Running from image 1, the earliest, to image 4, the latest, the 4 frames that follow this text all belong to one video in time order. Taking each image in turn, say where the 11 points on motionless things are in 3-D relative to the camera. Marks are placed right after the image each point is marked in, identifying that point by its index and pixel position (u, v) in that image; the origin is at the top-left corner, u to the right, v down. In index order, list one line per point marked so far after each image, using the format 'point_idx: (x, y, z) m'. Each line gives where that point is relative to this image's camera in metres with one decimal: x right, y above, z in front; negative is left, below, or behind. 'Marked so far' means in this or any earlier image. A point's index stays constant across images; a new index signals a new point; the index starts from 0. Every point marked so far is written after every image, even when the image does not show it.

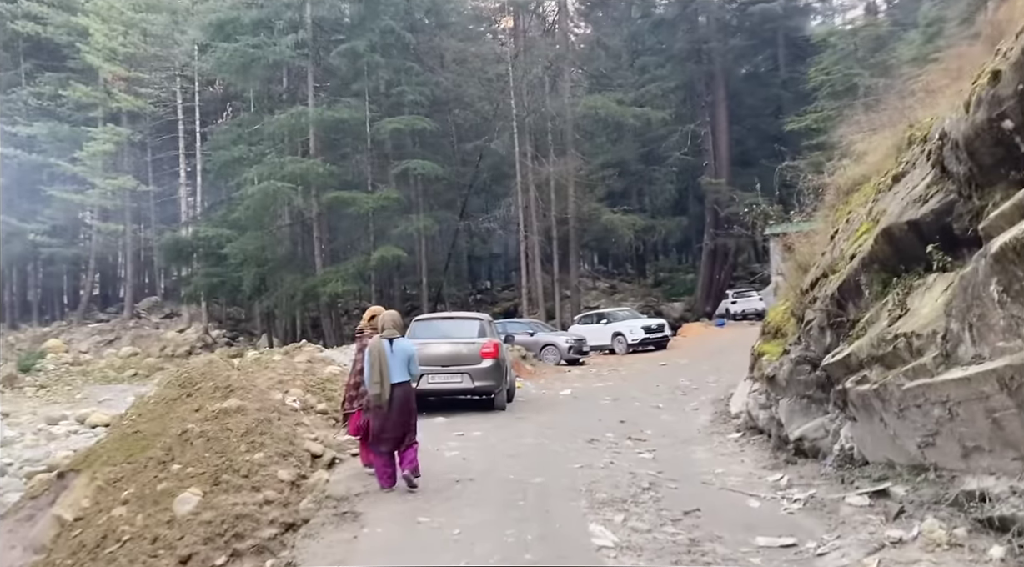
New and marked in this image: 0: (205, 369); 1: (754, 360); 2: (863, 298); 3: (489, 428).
0: (-4.2, -1.2, +10.2) m
1: (+2.7, -0.8, +8.2) m
2: (+2.4, -0.1, +5.1) m
3: (-0.3, -1.8, +9.2) m
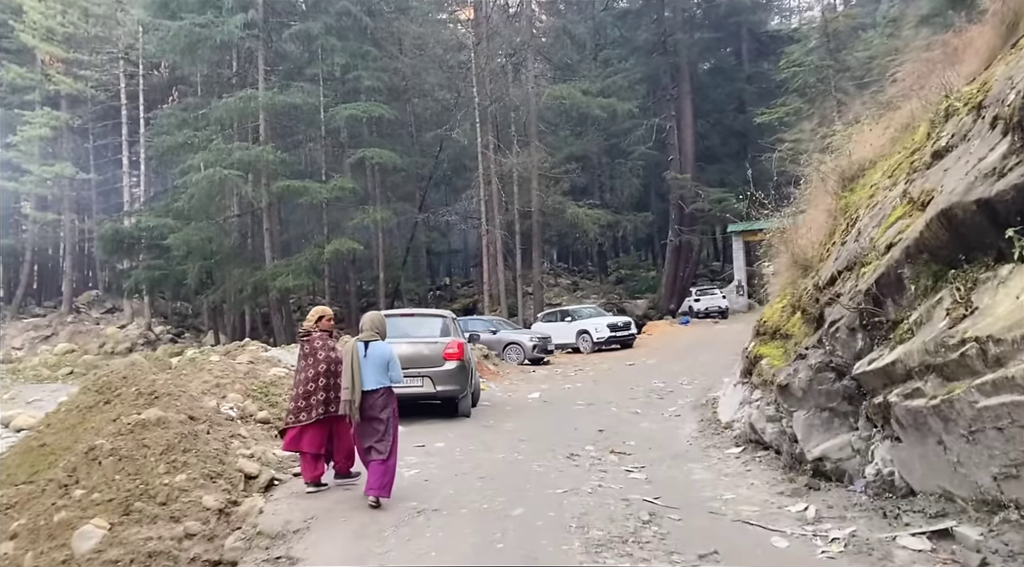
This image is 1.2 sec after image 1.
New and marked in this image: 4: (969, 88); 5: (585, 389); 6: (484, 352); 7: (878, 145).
0: (-4.7, -1.1, +9.0) m
1: (+2.4, -0.8, +7.4) m
2: (+2.3, -0.1, +4.3) m
3: (-0.7, -1.7, +8.2) m
4: (+3.1, +1.3, +5.0) m
5: (+1.3, -1.8, +12.9) m
6: (-0.6, -1.6, +17.6) m
7: (+3.7, +1.4, +7.5) m
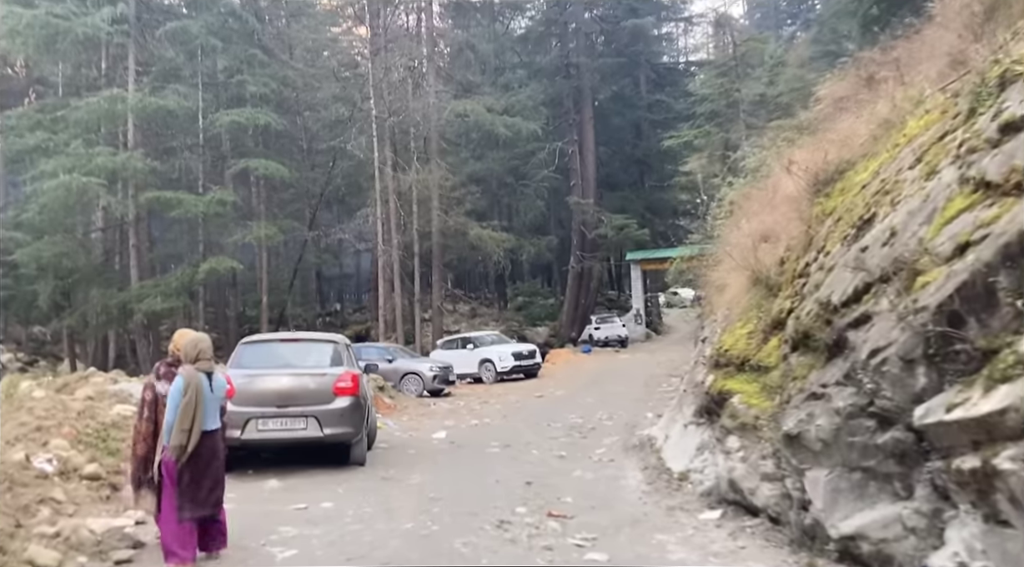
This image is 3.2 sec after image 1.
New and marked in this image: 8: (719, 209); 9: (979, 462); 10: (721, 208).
0: (-5.5, -1.2, +6.7) m
1: (+1.7, -1.0, +6.2) m
2: (+2.0, -0.1, +3.0) m
3: (-1.5, -1.9, +6.5) m
4: (+2.7, +1.2, +3.9) m
5: (-0.3, -2.2, +11.4) m
6: (-2.8, -2.1, +15.7) m
7: (+3.0, +1.2, +6.5) m
8: (+5.0, +1.8, +18.0) m
9: (+1.9, -0.7, +3.0) m
10: (+4.9, +1.8, +17.7) m
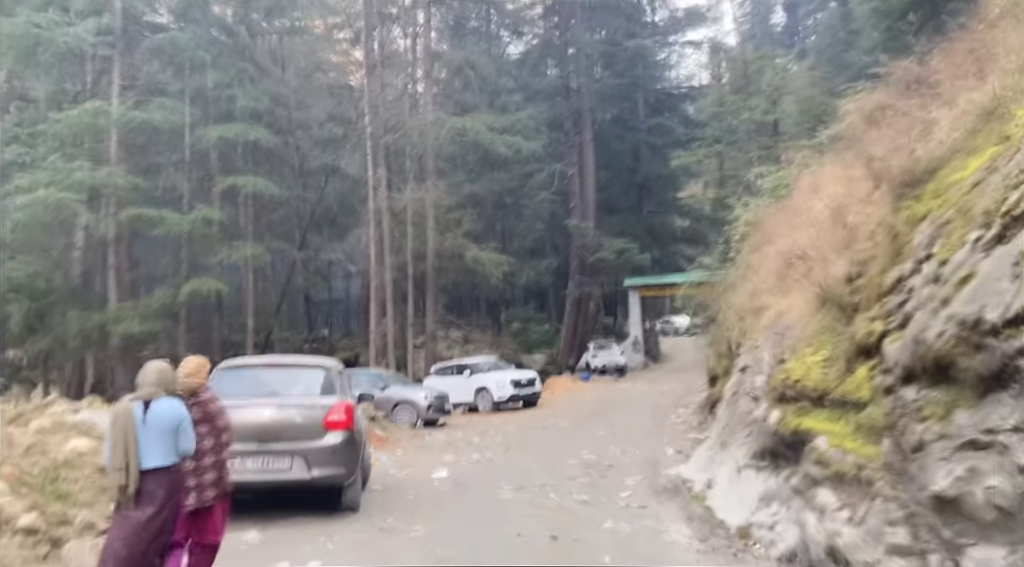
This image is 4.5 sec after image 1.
0: (-5.3, -1.3, +5.6) m
1: (+1.9, -1.1, +5.1) m
2: (+2.3, -0.1, +2.0) m
3: (-1.3, -2.0, +5.3) m
4: (+3.0, +1.2, +3.0) m
5: (-0.1, -2.5, +10.3) m
6: (-2.7, -2.5, +14.5) m
7: (+3.2, +1.0, +5.5) m
8: (+5.1, +1.2, +17.1) m
9: (+2.1, -0.7, +2.0) m
10: (+5.0, +1.2, +16.8) m
